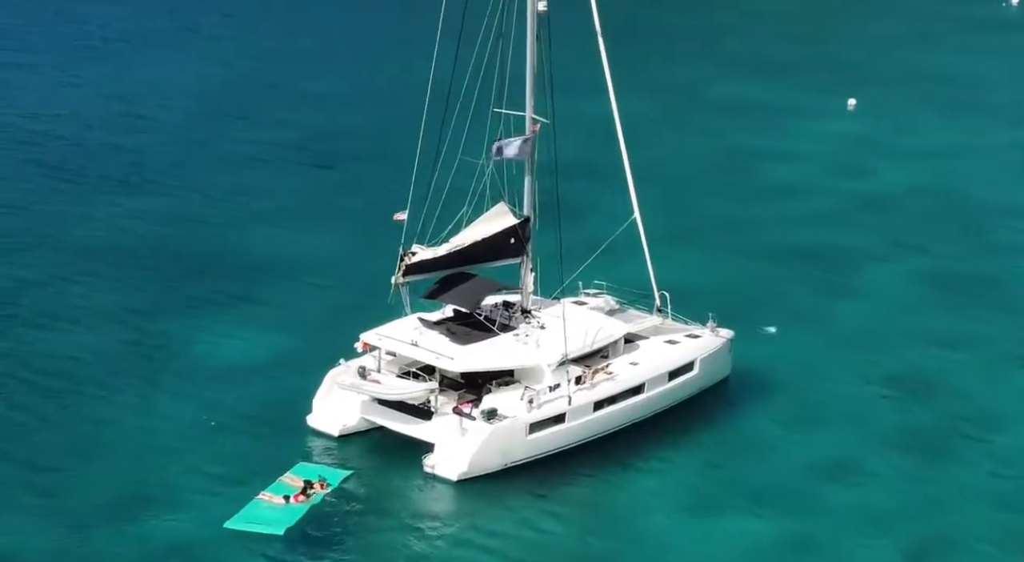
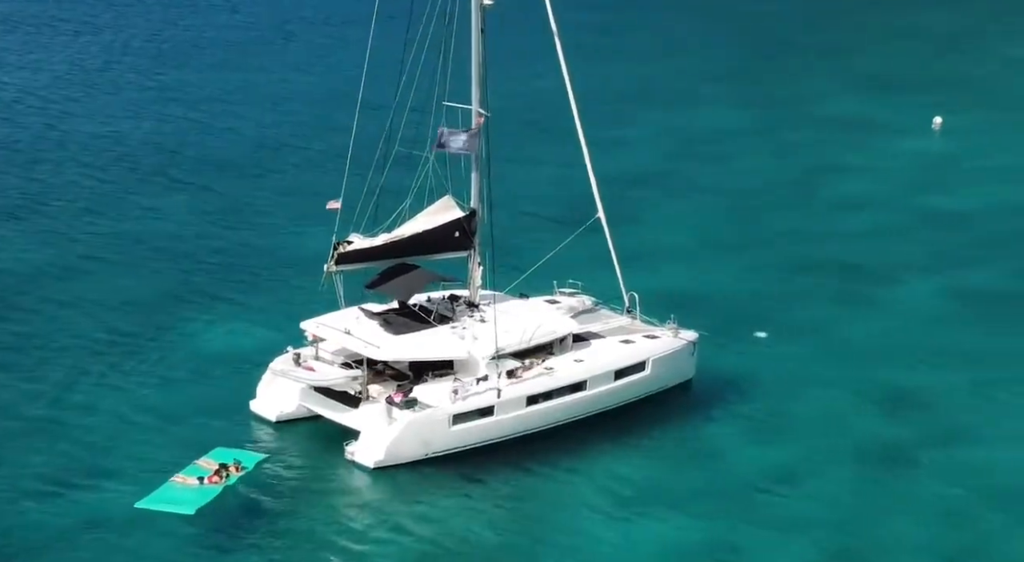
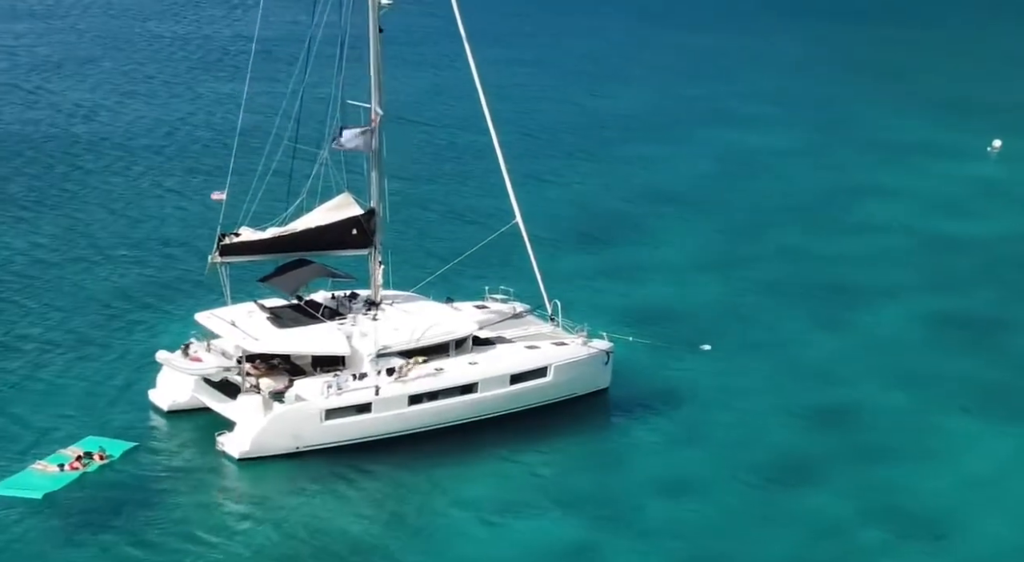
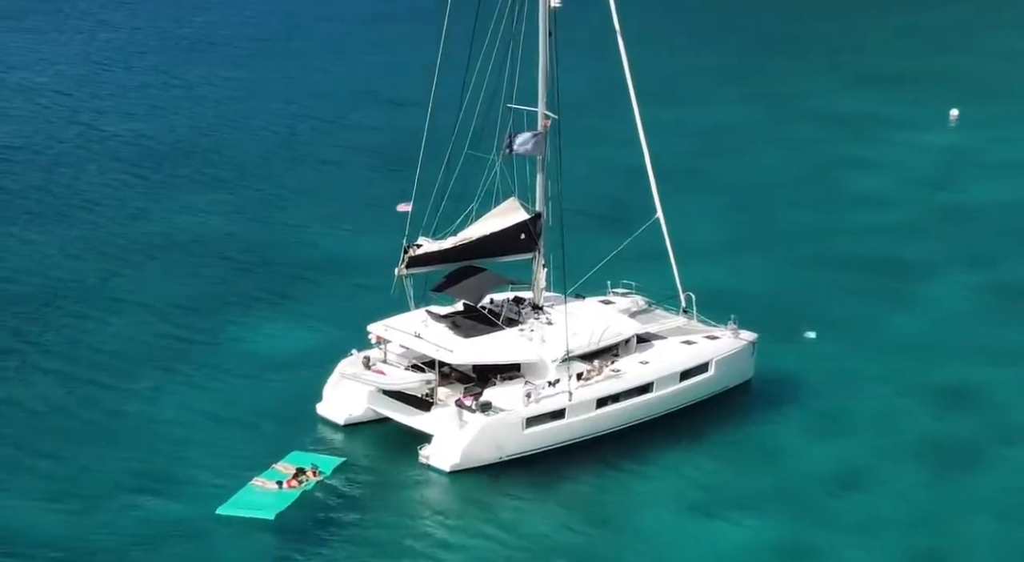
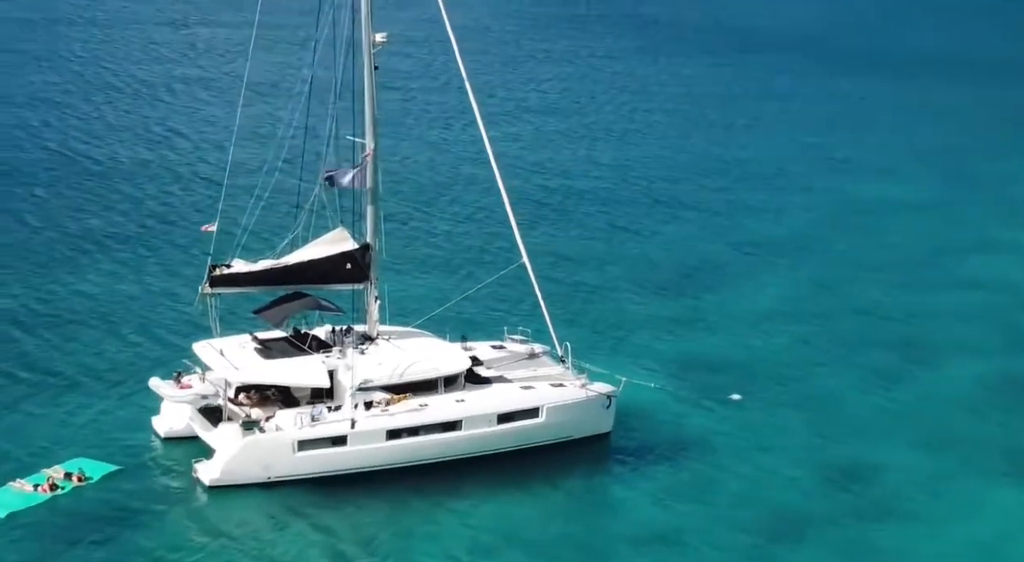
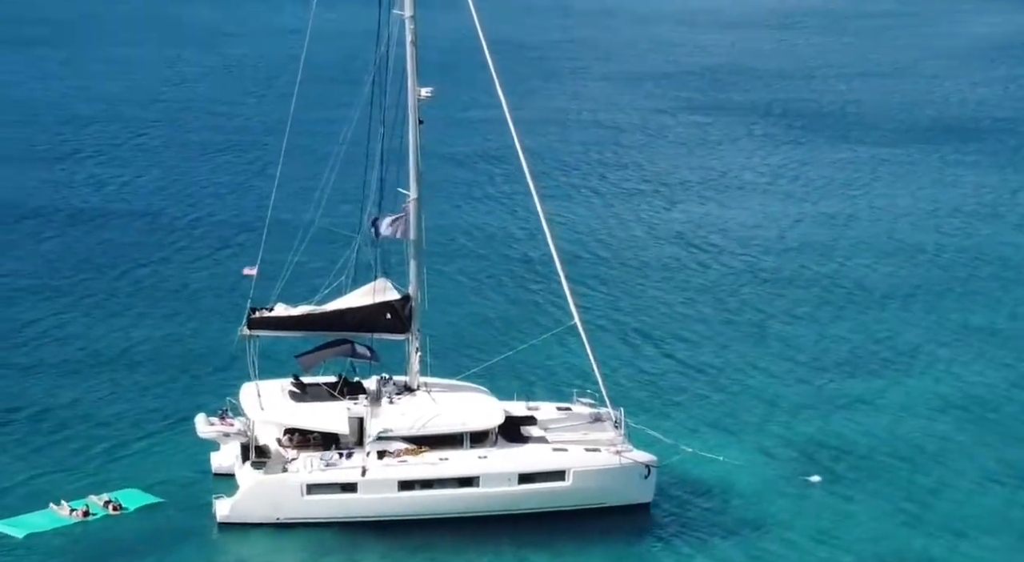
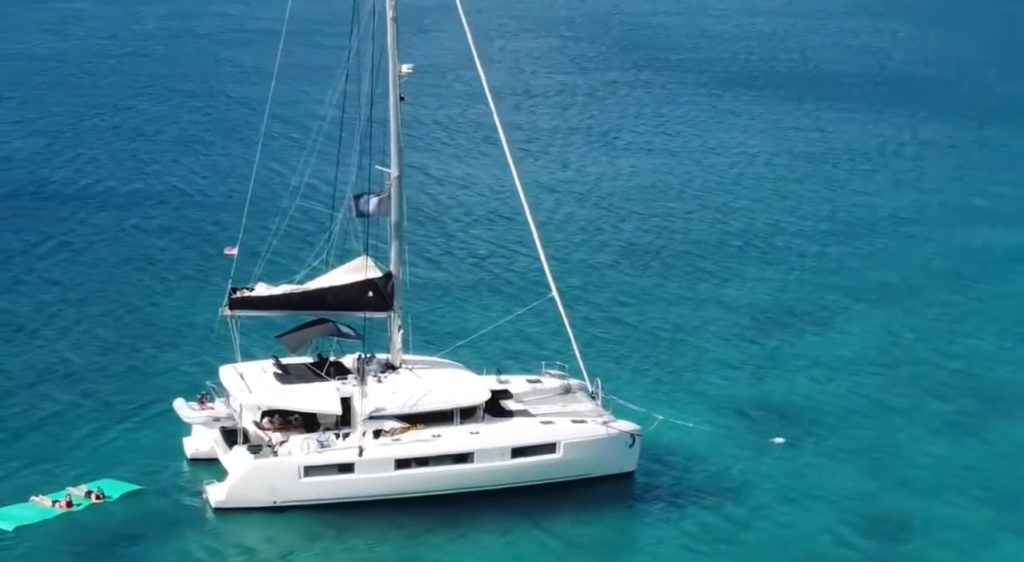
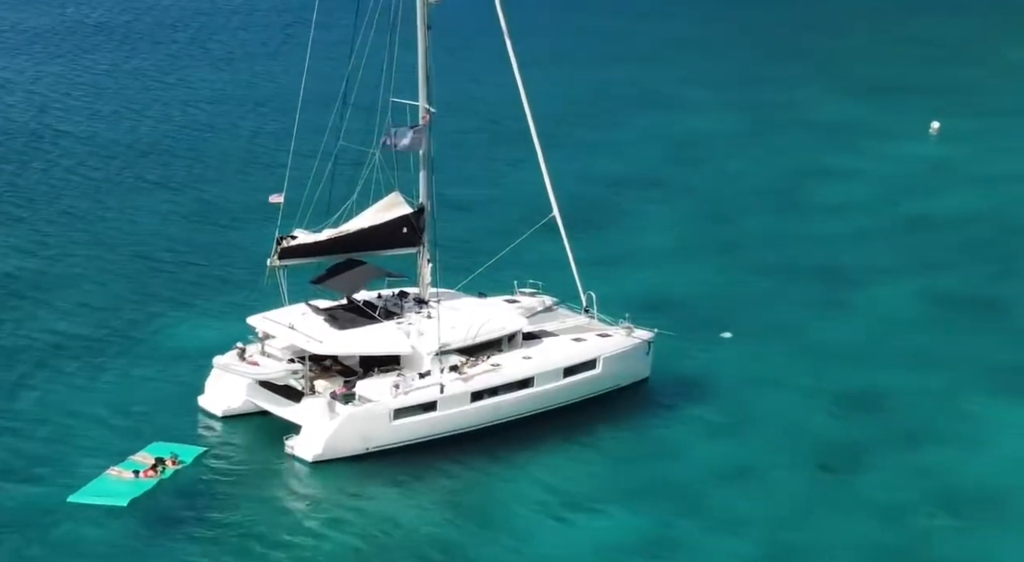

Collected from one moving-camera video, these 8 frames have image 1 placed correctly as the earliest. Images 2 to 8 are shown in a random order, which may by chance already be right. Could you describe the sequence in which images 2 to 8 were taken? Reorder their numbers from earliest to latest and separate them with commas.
4, 2, 8, 3, 5, 7, 6
